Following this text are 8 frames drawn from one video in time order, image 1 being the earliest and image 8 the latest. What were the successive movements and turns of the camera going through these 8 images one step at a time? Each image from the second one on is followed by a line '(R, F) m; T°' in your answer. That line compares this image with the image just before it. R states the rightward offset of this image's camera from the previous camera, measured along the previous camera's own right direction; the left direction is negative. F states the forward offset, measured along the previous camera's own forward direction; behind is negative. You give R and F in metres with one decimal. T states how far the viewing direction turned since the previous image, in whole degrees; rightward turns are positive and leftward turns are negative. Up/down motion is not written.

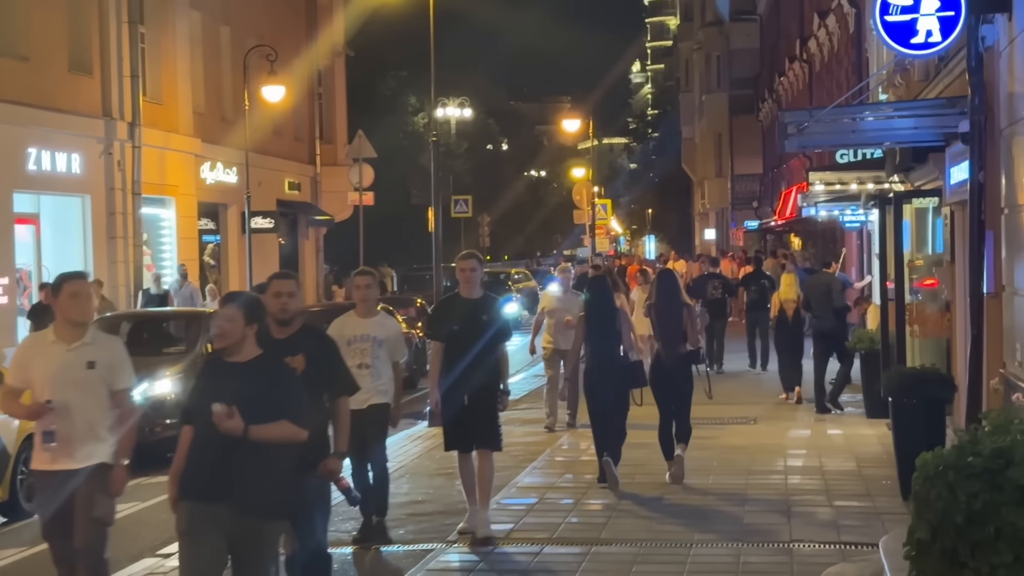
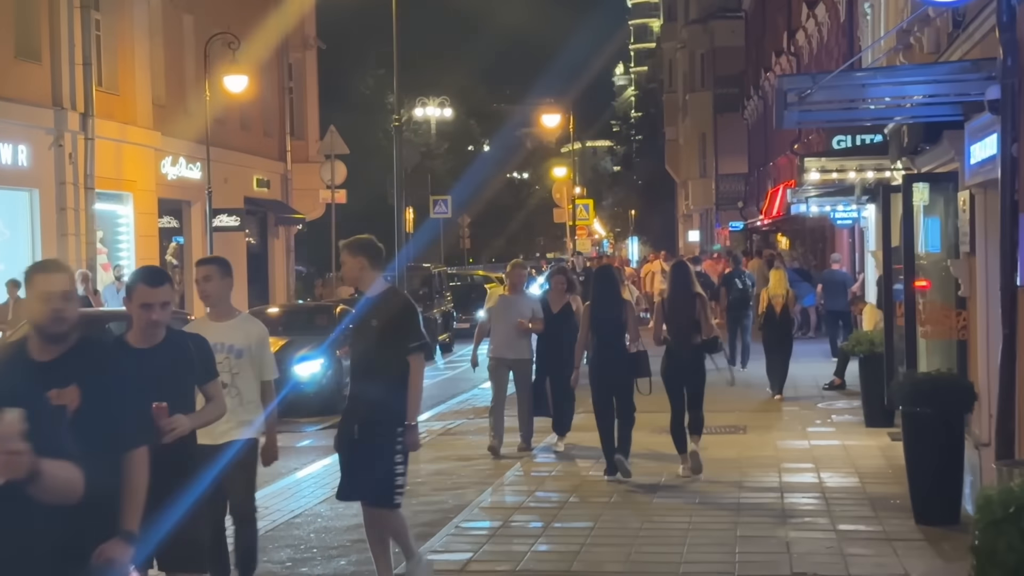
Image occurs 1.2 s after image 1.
(+0.2, +1.2) m; +1°
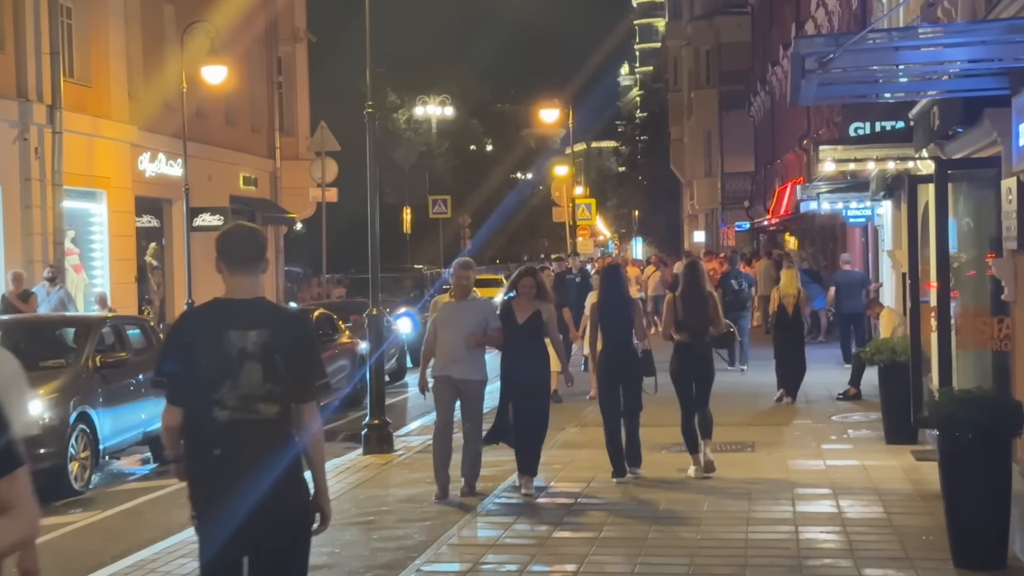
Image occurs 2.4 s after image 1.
(+0.2, +1.3) m; 0°
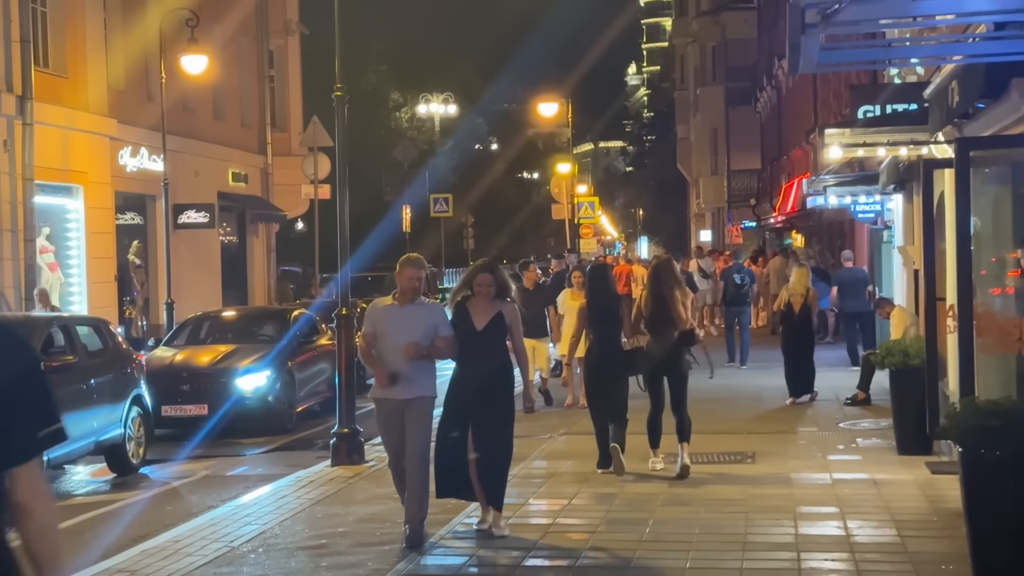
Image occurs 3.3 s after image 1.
(+0.3, +1.0) m; 0°
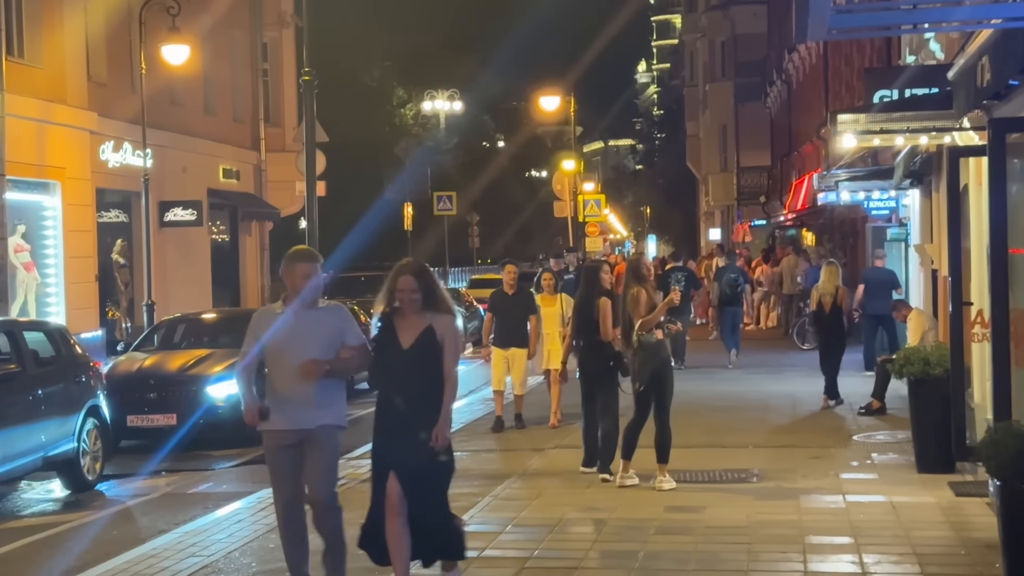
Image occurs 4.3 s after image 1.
(+0.2, +1.0) m; 0°
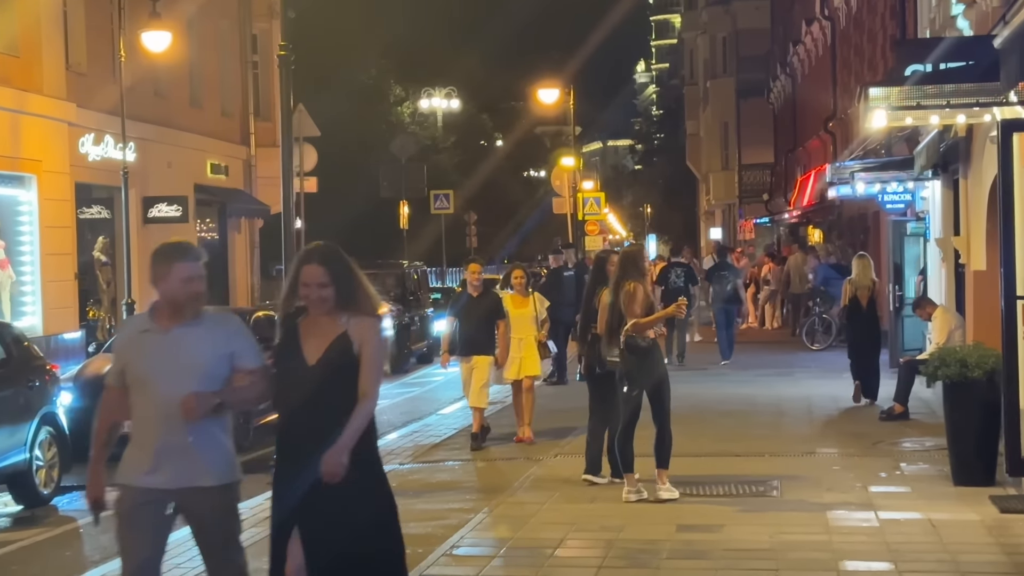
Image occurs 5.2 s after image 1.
(0.0, +0.9) m; 0°
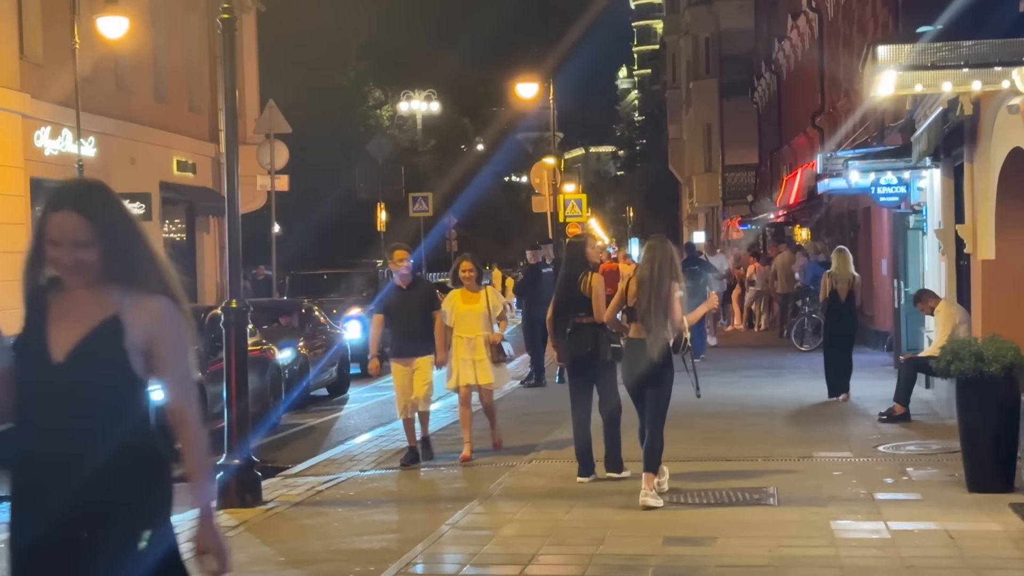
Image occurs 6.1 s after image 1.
(+0.1, +0.9) m; +1°
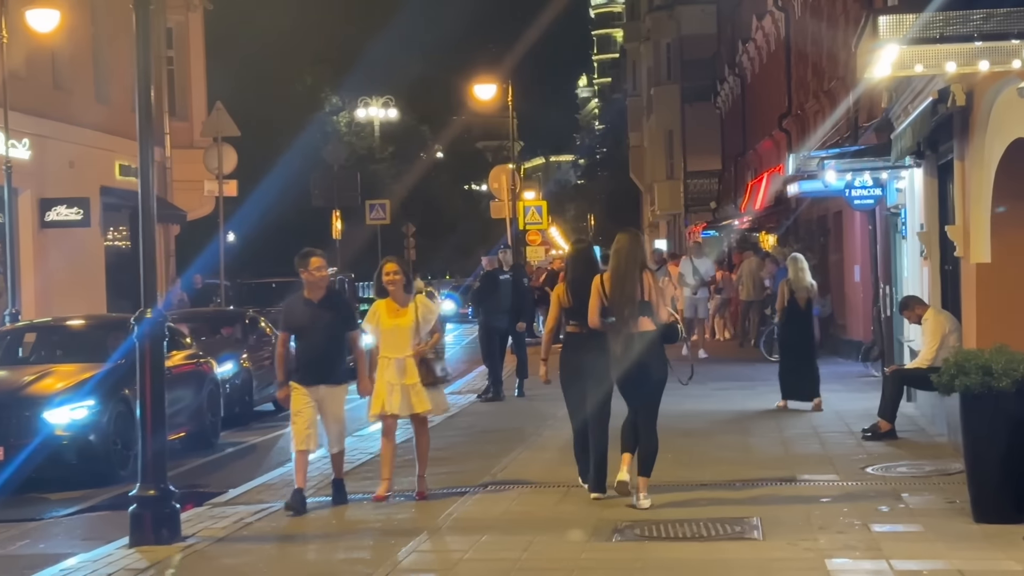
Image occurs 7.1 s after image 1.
(+0.1, +1.0) m; +2°
